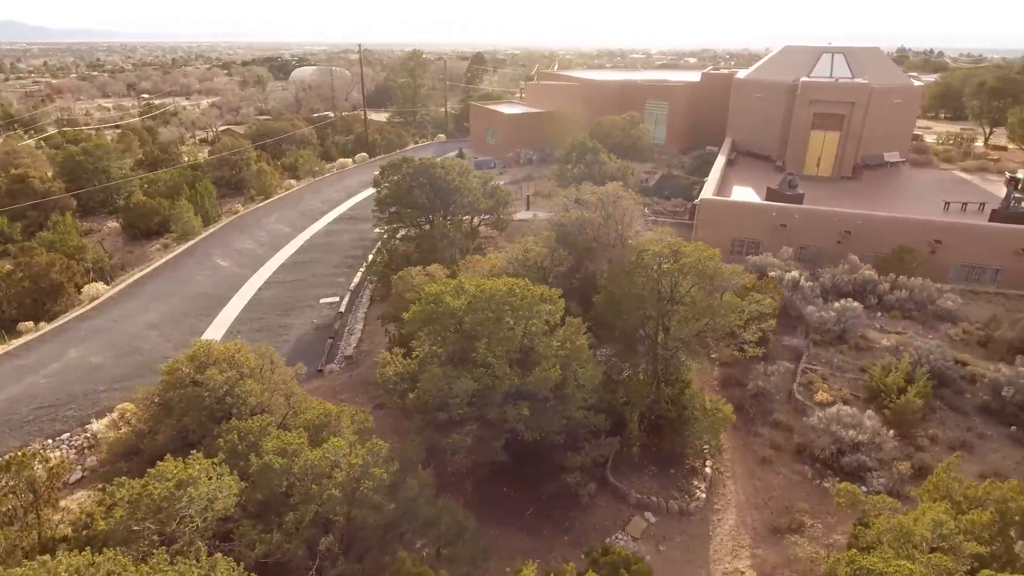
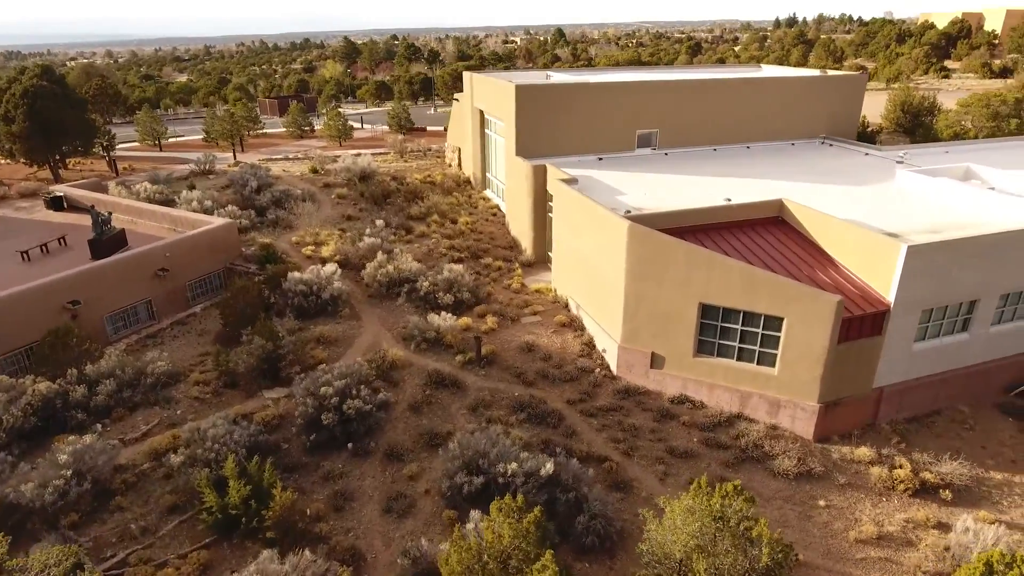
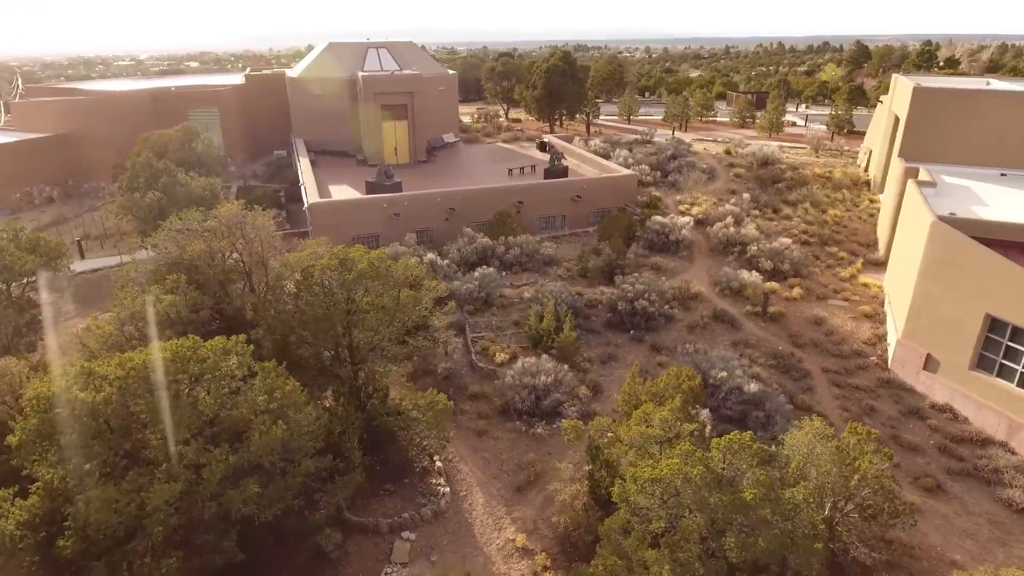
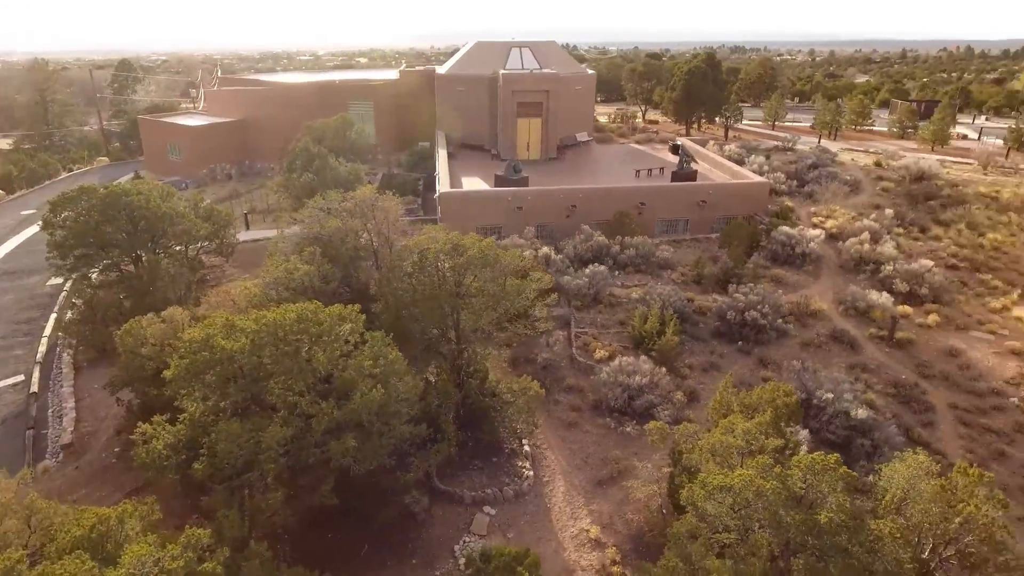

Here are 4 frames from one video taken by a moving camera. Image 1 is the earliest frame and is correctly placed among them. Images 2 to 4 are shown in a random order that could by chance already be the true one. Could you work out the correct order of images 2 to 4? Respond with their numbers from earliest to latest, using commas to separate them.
4, 3, 2
